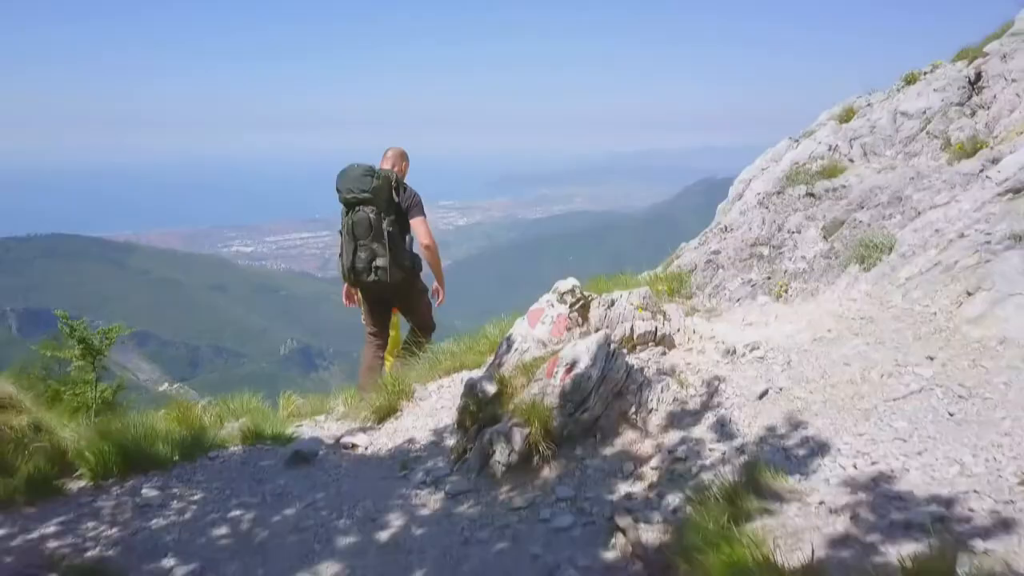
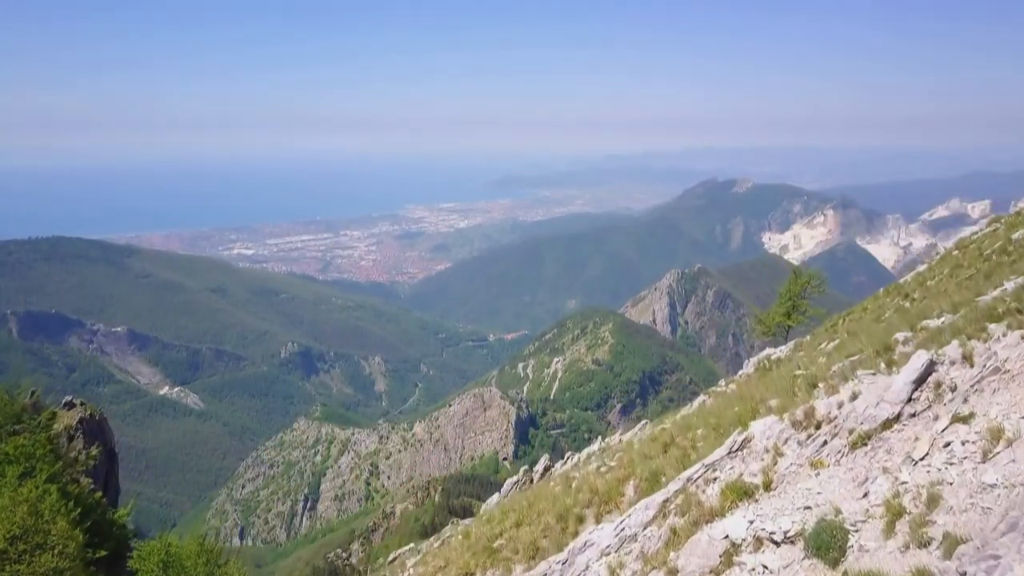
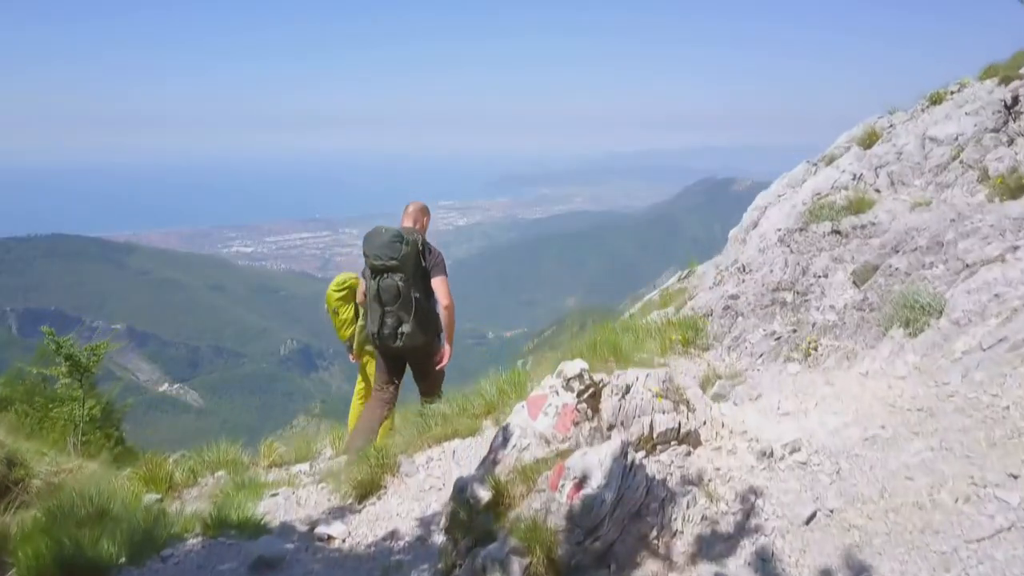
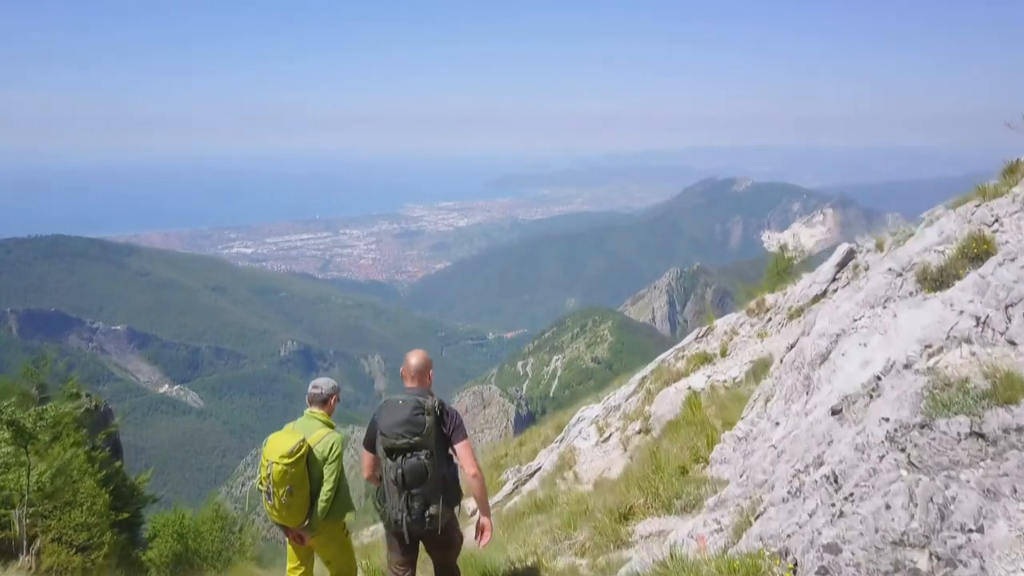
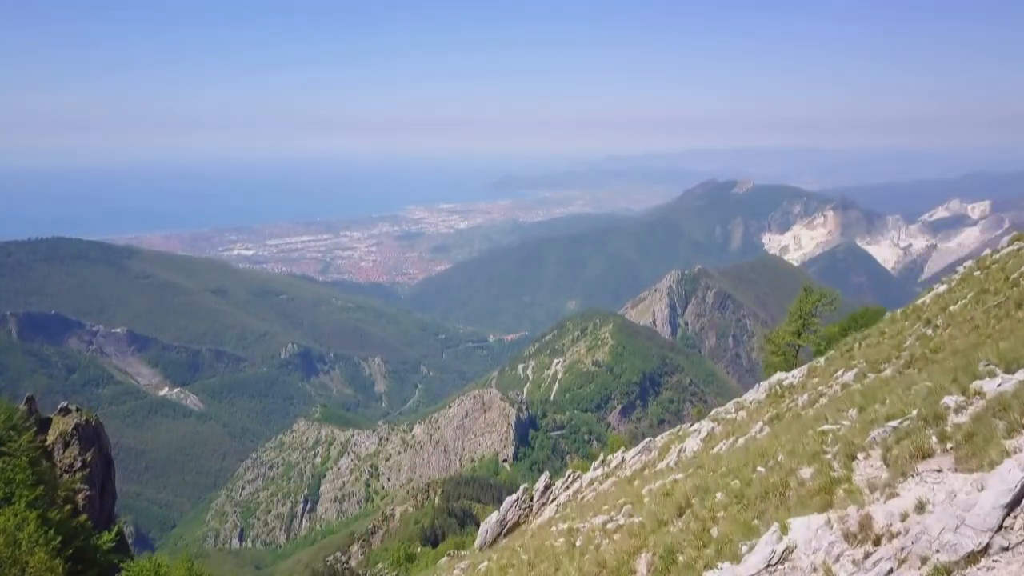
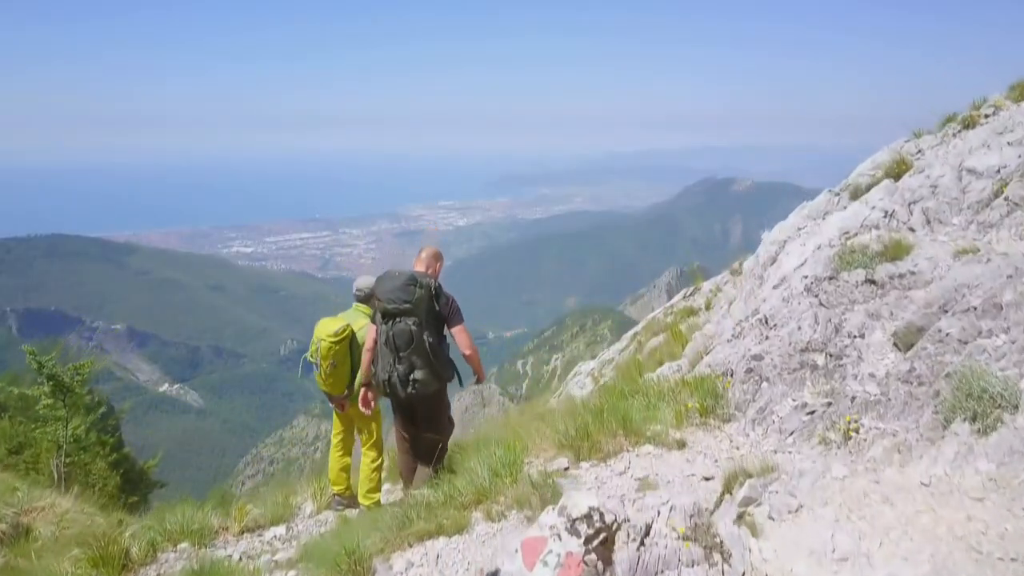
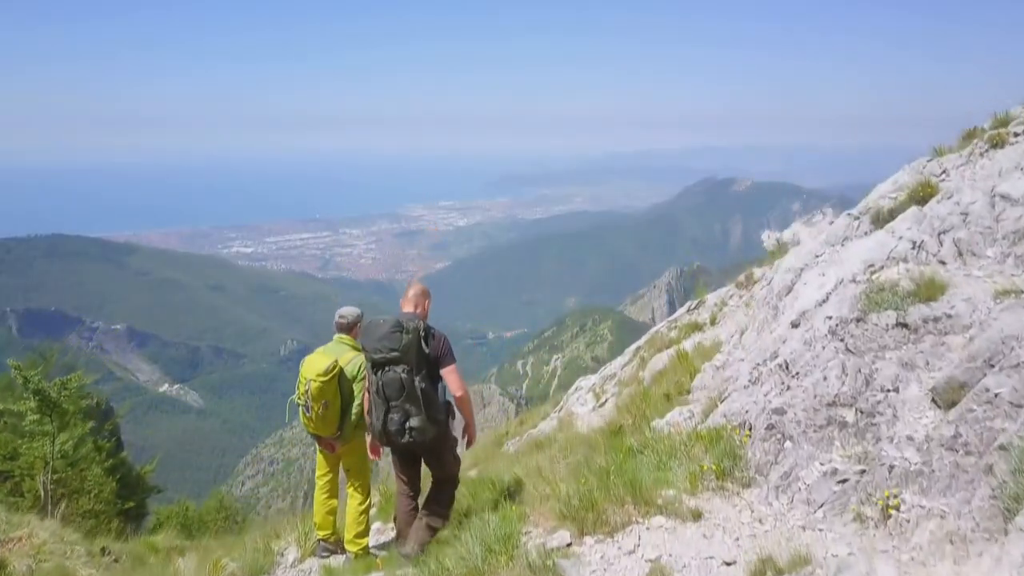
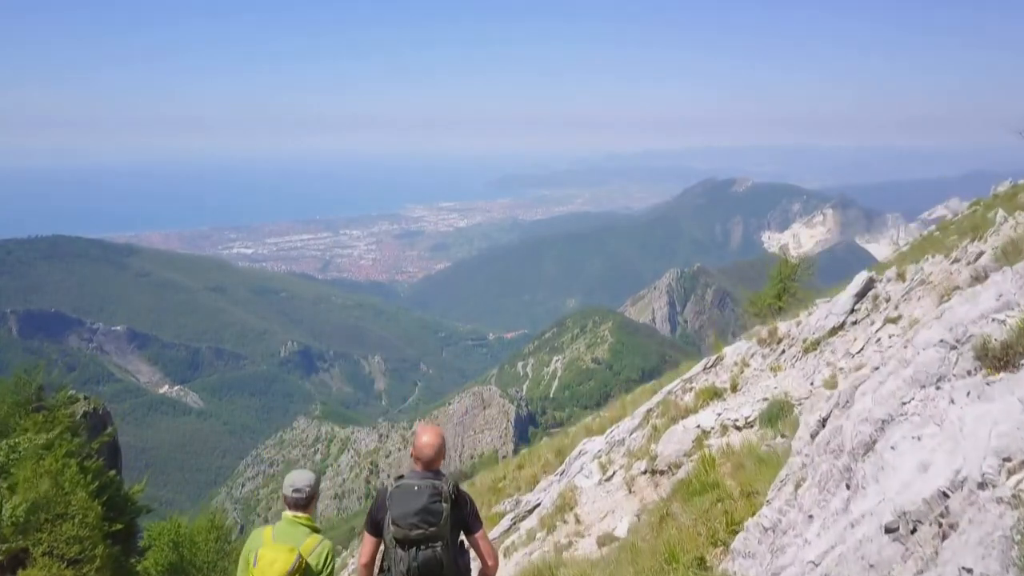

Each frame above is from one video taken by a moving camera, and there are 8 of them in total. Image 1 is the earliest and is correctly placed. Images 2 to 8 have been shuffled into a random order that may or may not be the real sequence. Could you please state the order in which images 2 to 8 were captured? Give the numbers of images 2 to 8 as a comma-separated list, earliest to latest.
3, 6, 7, 4, 8, 2, 5
